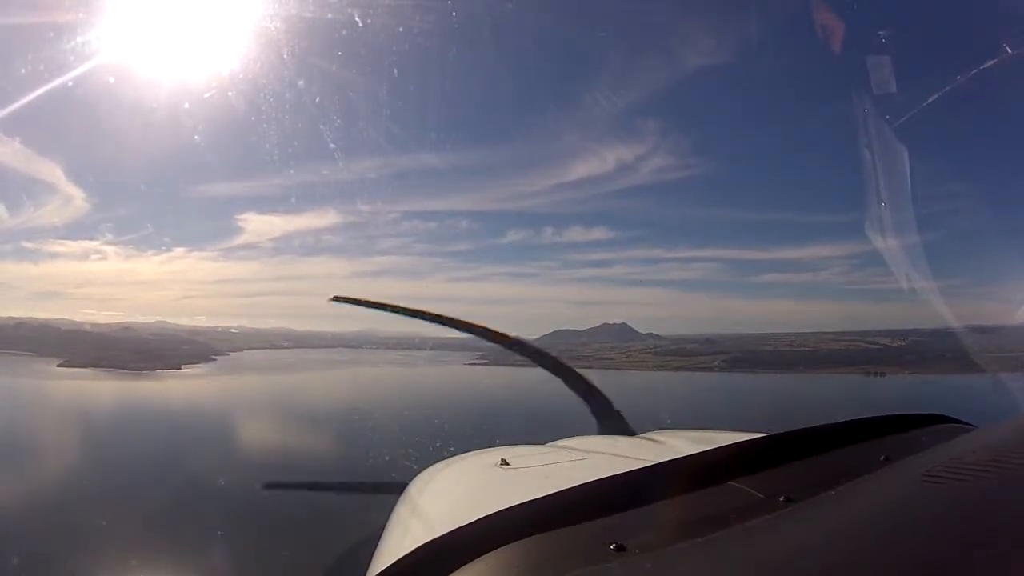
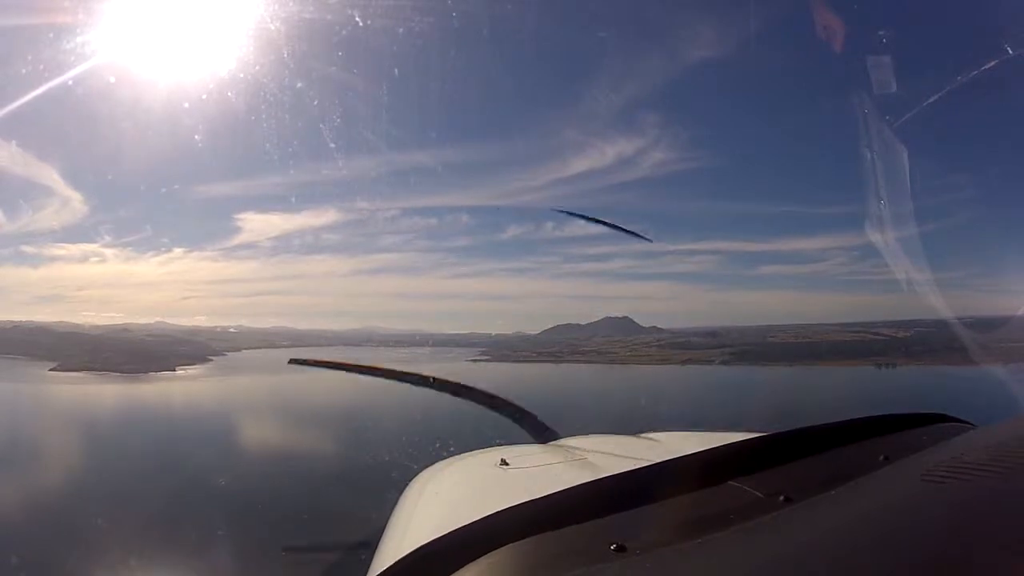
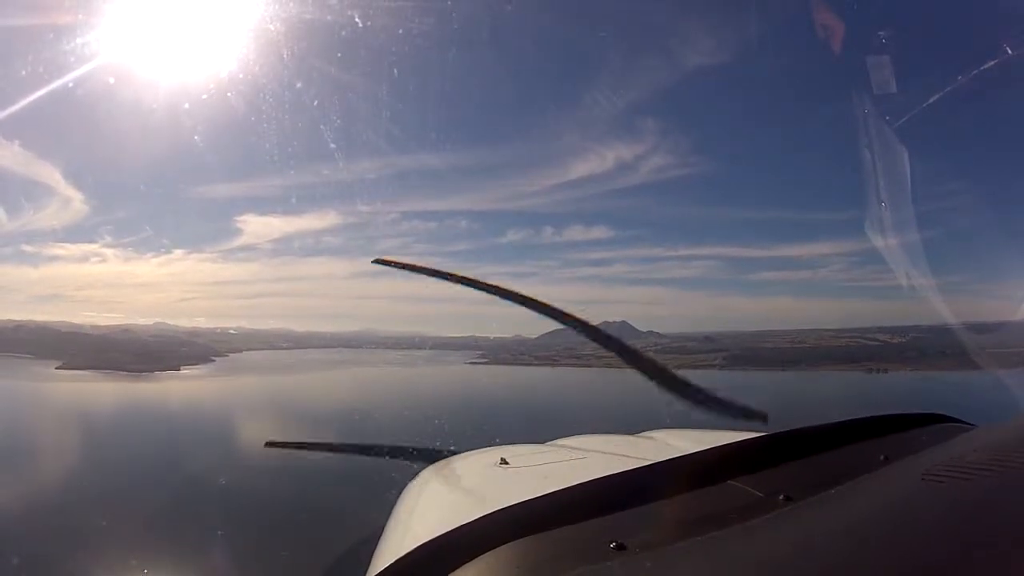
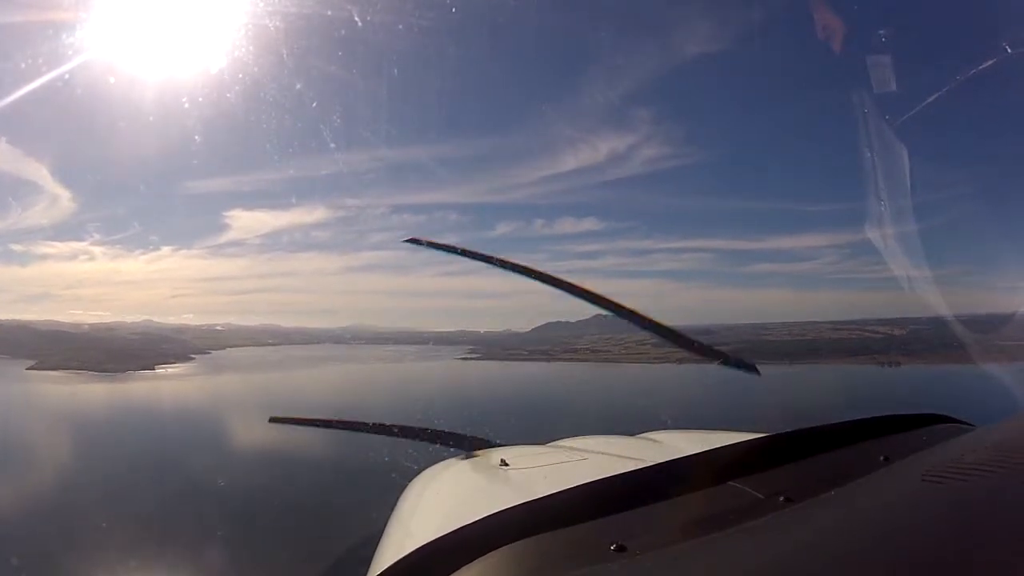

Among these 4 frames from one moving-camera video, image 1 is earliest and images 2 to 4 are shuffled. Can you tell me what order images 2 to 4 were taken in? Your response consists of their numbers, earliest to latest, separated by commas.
3, 2, 4
